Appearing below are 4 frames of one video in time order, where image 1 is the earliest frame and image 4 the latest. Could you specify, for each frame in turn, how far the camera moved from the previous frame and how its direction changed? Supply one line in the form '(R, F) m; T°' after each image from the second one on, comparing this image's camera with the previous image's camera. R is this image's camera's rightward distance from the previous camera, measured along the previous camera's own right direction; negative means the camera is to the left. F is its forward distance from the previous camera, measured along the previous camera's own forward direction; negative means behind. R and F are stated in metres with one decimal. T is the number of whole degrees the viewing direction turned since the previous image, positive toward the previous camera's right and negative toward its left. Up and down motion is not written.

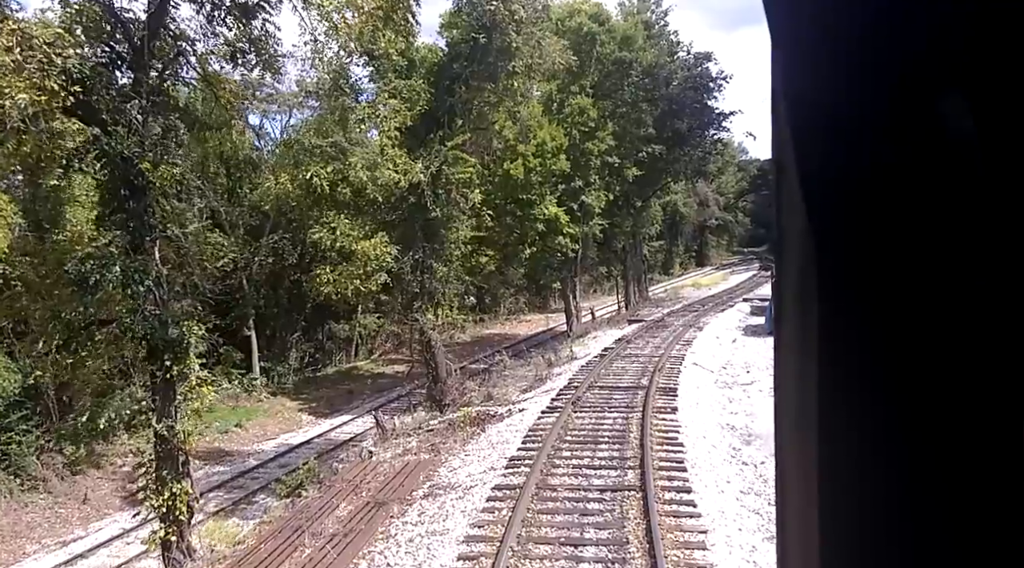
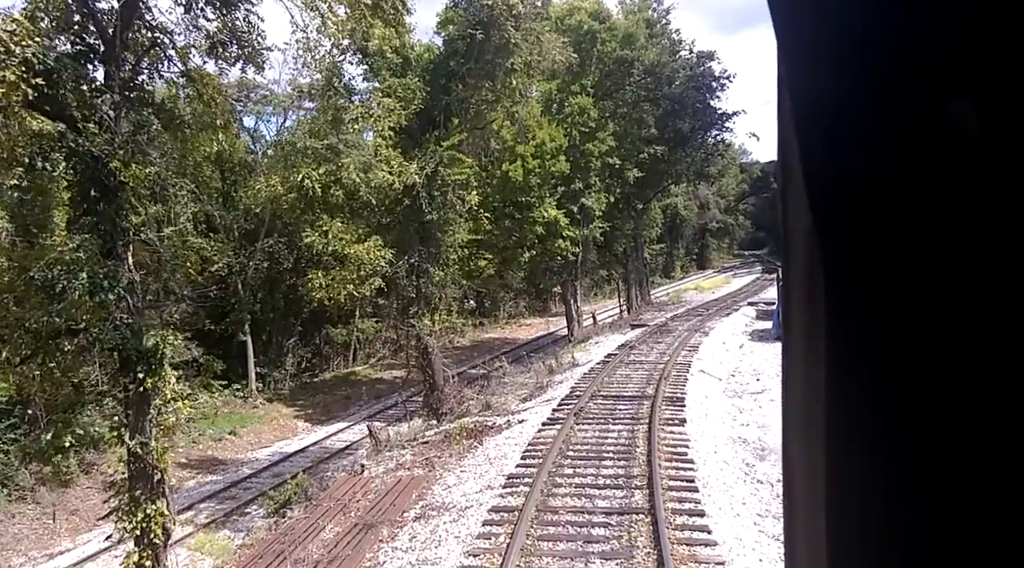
(0.0, +0.5) m; 0°
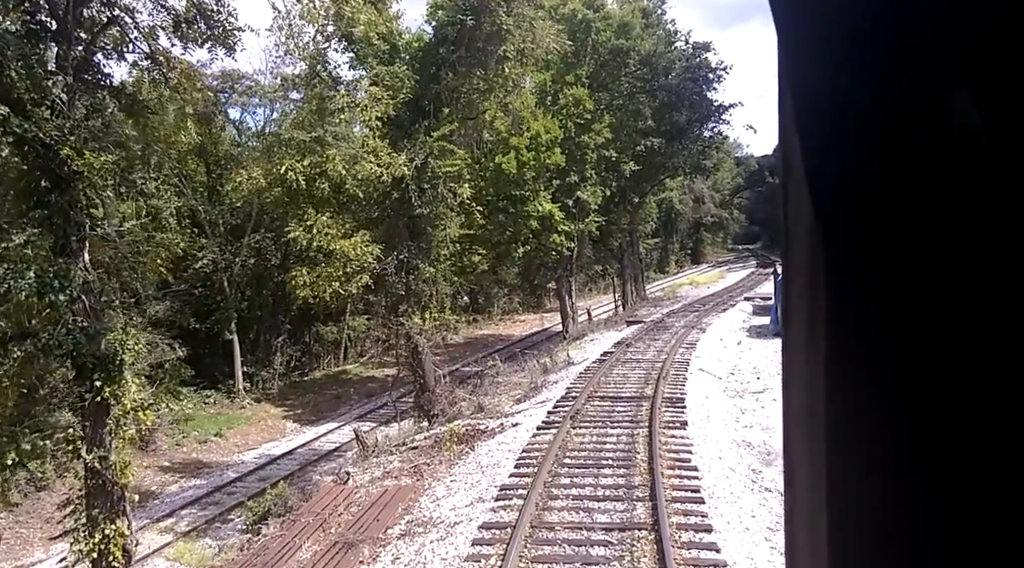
(0.0, +0.5) m; 0°
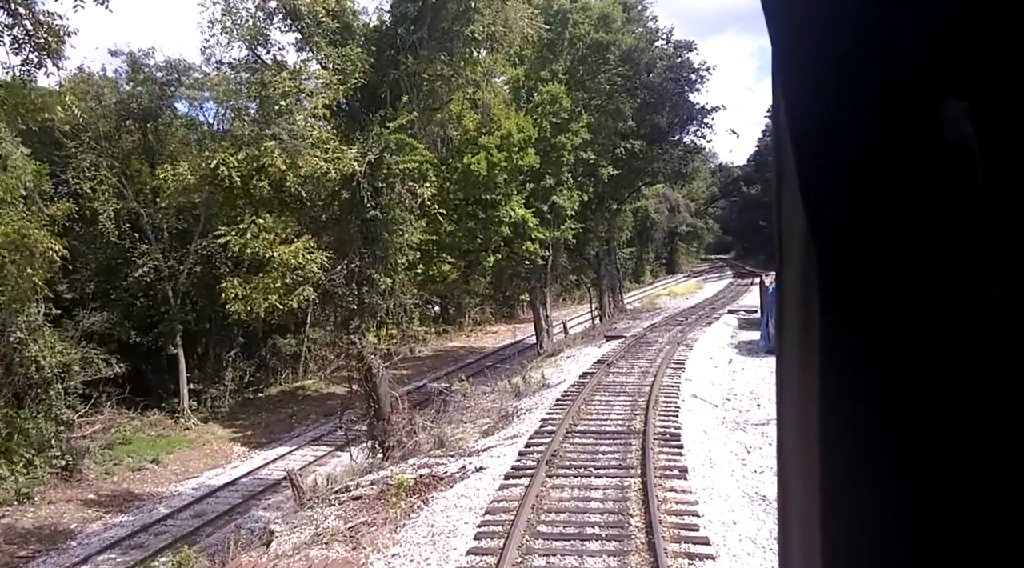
(+0.1, +1.7) m; +2°
